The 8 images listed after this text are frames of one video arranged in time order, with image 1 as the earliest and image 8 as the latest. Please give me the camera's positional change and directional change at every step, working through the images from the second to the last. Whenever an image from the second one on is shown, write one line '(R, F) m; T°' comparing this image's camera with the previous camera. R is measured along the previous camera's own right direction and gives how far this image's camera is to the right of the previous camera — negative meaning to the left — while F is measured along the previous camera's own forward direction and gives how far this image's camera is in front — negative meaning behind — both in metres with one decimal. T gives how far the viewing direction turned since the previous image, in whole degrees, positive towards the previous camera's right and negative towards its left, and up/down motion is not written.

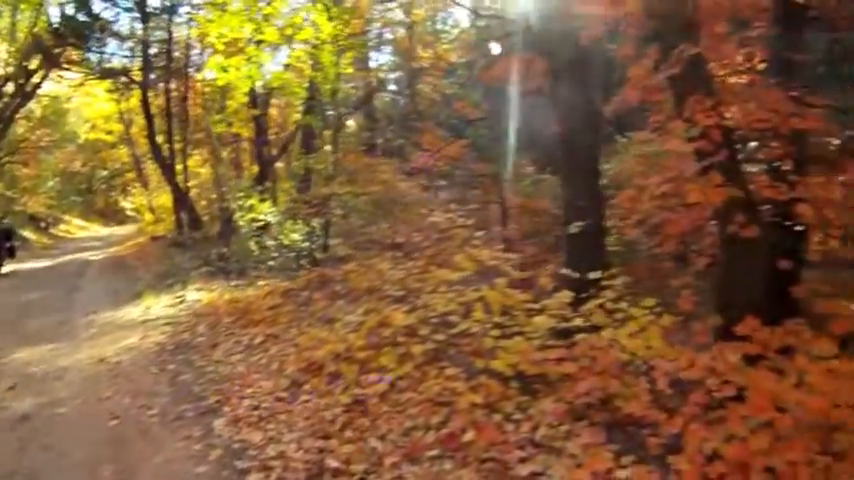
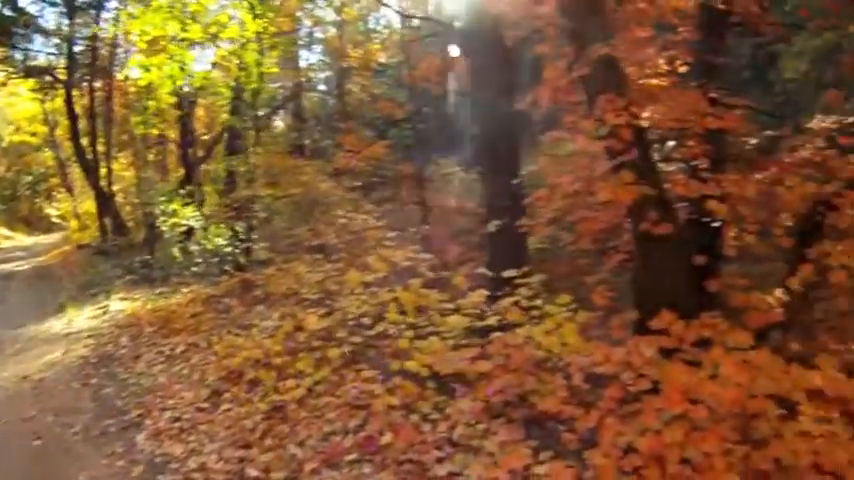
(+0.2, +0.2) m; +3°
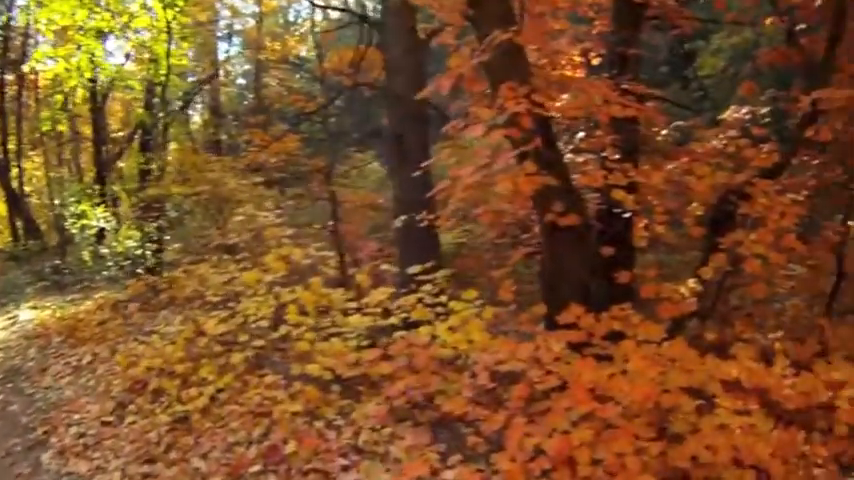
(+0.2, +0.6) m; +3°
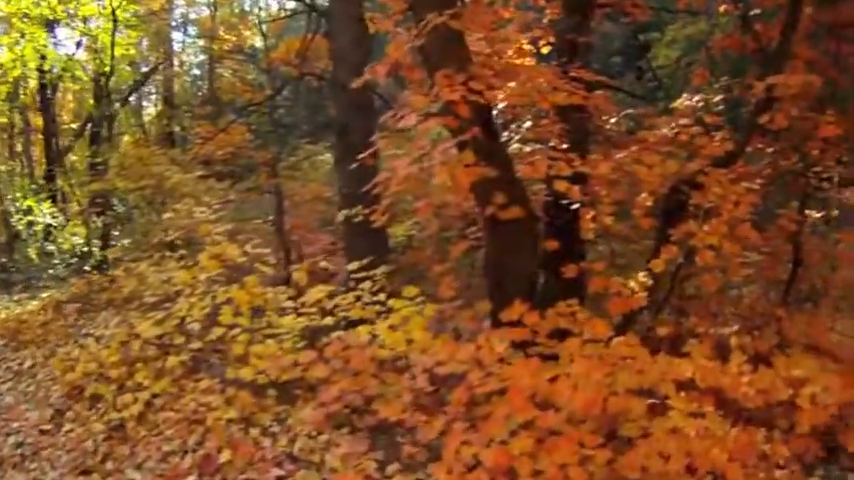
(+0.2, +0.6) m; +2°
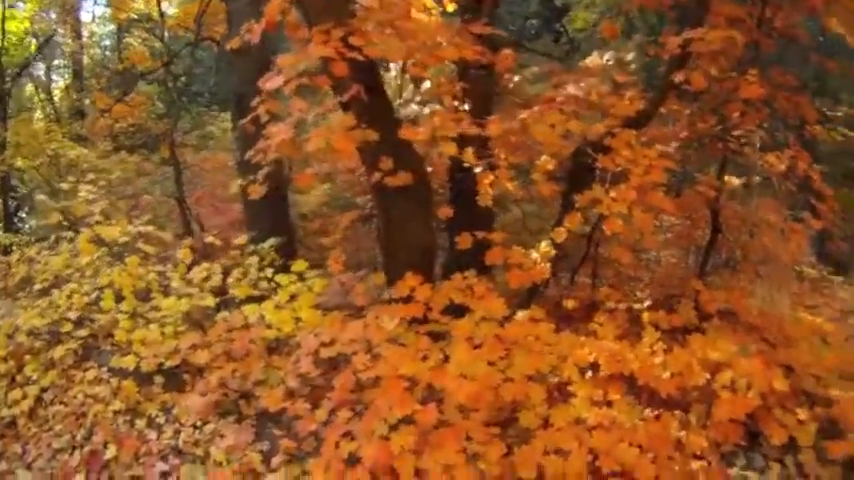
(+0.2, +0.8) m; +3°
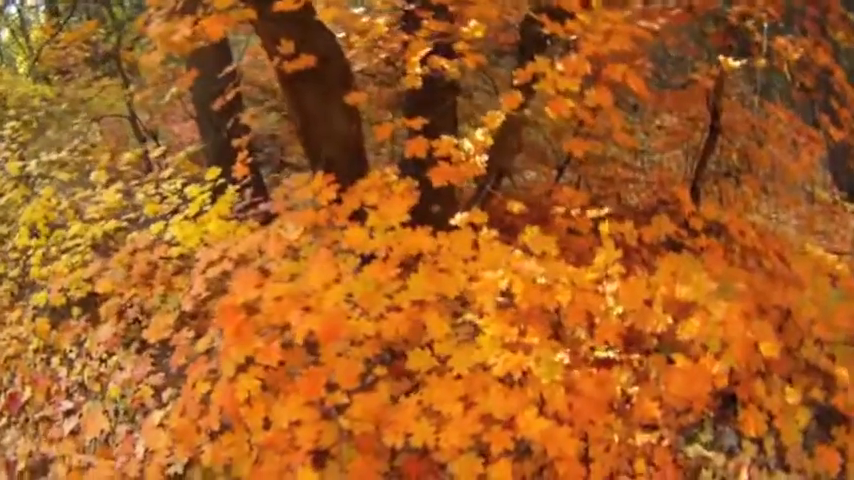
(+0.5, +1.6) m; -1°
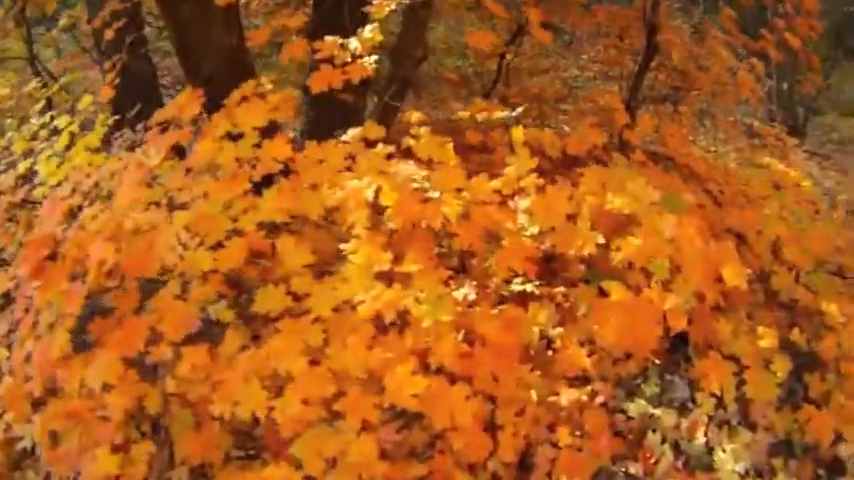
(+0.2, +1.0) m; +3°
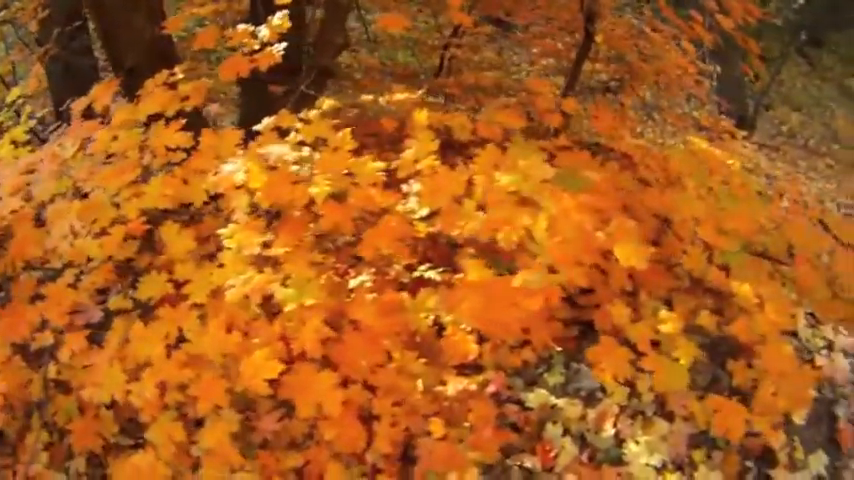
(+0.2, +0.1) m; +1°
